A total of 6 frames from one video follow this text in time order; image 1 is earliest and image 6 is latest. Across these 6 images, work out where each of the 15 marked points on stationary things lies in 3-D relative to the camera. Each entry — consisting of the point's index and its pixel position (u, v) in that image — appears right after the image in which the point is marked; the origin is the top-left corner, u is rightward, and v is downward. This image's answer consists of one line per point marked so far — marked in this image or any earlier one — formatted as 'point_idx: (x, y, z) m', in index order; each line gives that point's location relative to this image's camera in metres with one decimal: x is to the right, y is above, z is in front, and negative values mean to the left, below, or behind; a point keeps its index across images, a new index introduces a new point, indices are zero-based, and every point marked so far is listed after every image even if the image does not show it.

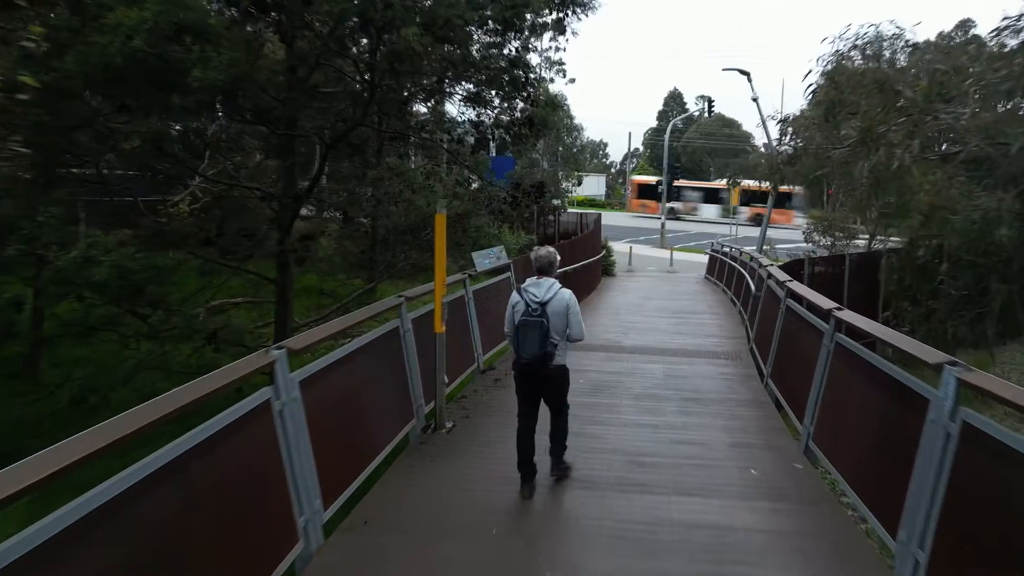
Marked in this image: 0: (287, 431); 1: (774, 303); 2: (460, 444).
0: (-1.2, -0.8, +3.9) m
1: (+2.9, -0.2, +8.1) m
2: (-0.4, -1.2, +5.6) m
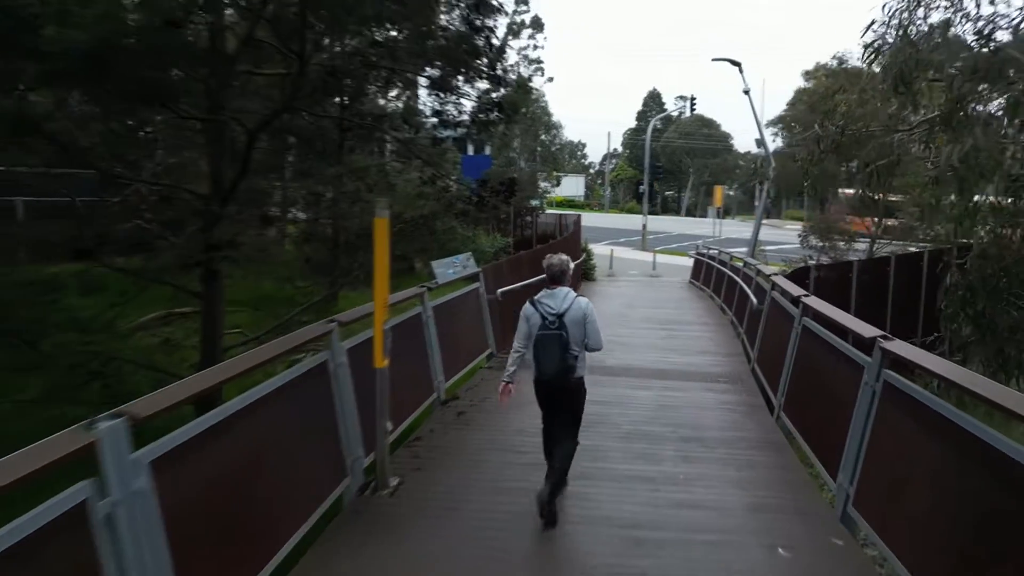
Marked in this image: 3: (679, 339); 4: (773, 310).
0: (-1.4, -0.9, +2.7) m
1: (+2.6, -0.3, +7.0) m
2: (-0.6, -1.4, +4.4) m
3: (+2.3, -0.7, +10.1) m
4: (+2.7, -0.2, +7.5) m
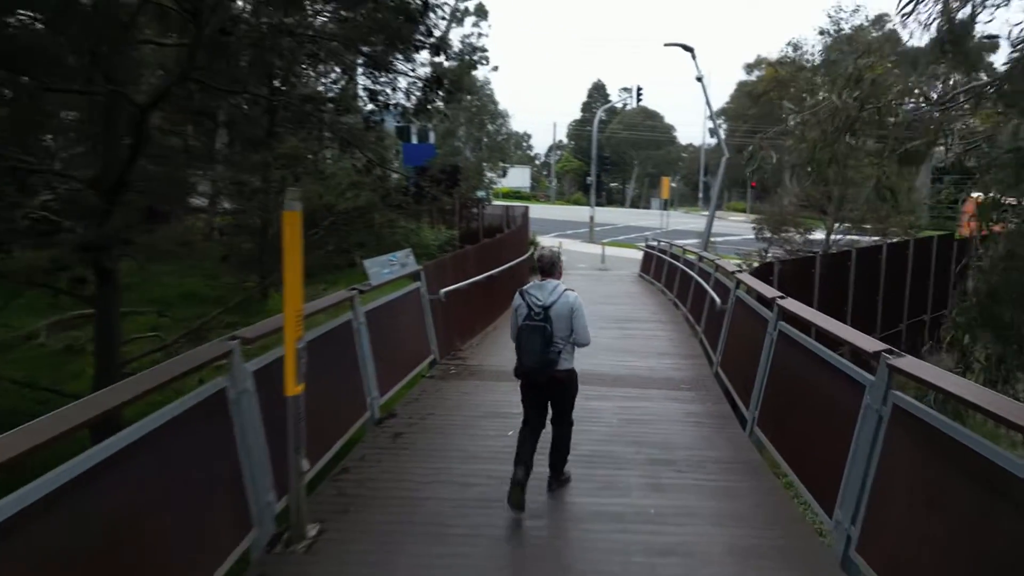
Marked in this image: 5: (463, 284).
0: (-1.6, -1.0, +1.9) m
1: (+2.1, -0.3, +6.5) m
2: (-0.9, -1.4, +3.7) m
3: (+1.6, -0.6, +9.5) m
4: (+2.1, -0.2, +7.0) m
5: (-0.6, 0.0, +8.5) m
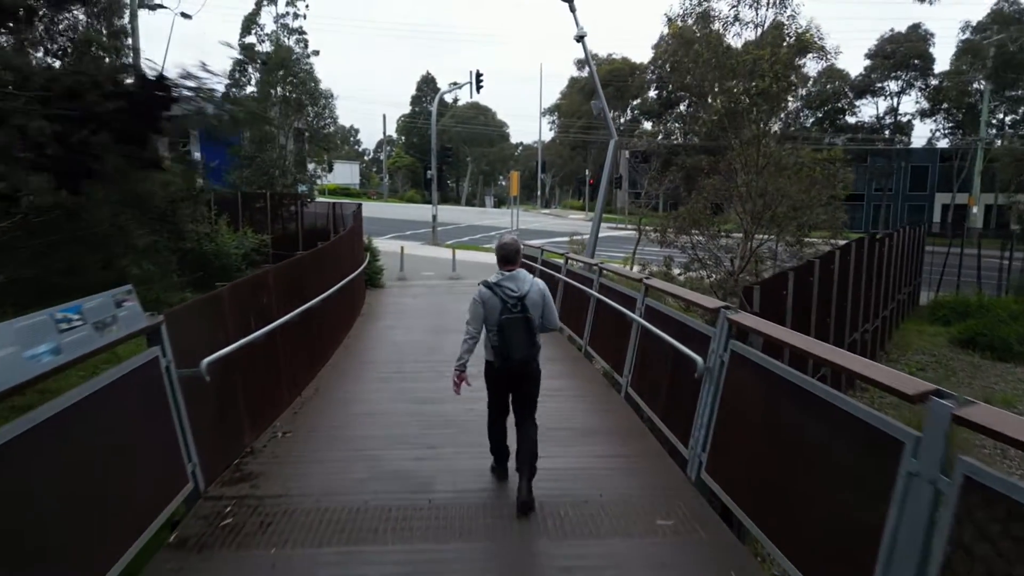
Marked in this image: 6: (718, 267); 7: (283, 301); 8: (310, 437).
0: (-1.2, -1.4, -1.7) m
1: (+1.3, -0.6, +3.6) m
2: (-0.9, -1.8, +0.2) m
3: (+0.2, -0.9, +6.5) m
4: (+1.2, -0.5, +4.1) m
5: (-1.8, -0.3, +5.0) m
6: (+3.3, +0.3, +11.7) m
7: (-2.0, -0.1, +6.3) m
8: (-1.5, -1.1, +5.2) m
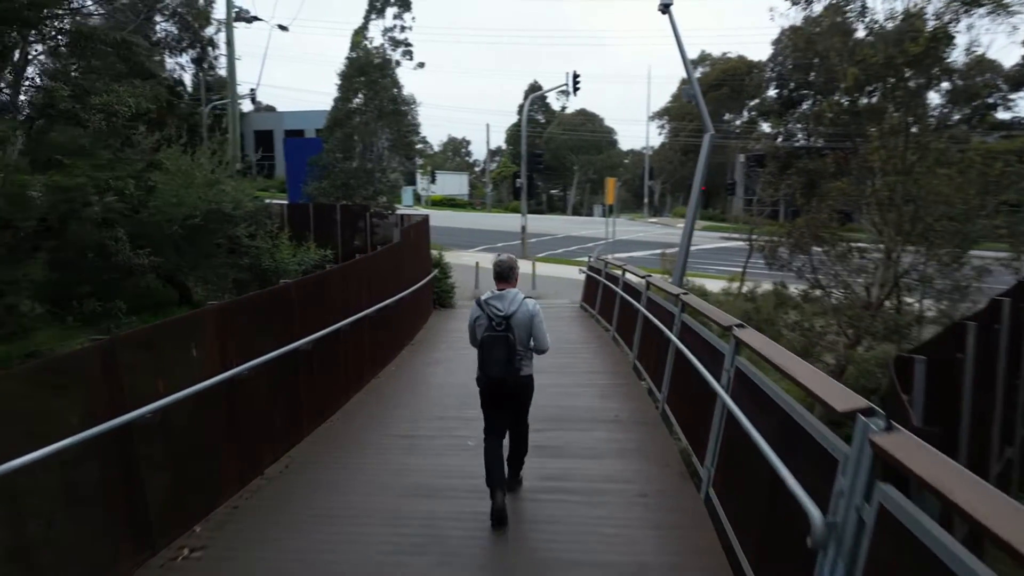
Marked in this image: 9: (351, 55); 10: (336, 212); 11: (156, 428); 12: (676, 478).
0: (-2.3, -1.6, -3.2) m
1: (+1.1, -0.9, +1.6) m
2: (-1.7, -2.0, -1.4) m
3: (+0.4, -1.2, +4.6) m
4: (+1.1, -0.8, +2.1) m
5: (-1.8, -0.6, +3.5) m
6: (+4.3, -0.1, +9.3) m
7: (-1.8, -0.4, +4.8) m
8: (-1.4, -1.3, +3.6) m
9: (-4.2, +6.0, +18.8) m
10: (-3.8, +1.6, +15.6) m
11: (-1.8, -0.7, +3.7) m
12: (+1.1, -1.2, +4.7) m
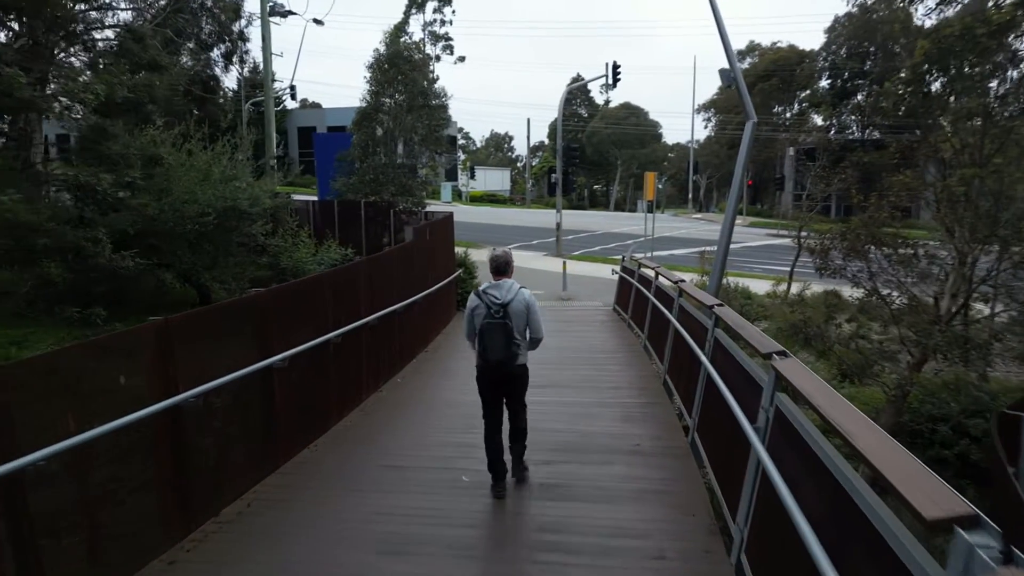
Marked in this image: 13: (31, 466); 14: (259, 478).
0: (-2.8, -1.7, -3.8) m
1: (+0.9, -1.0, +0.8) m
2: (-2.1, -2.1, -2.1) m
3: (+0.3, -1.3, +3.8) m
4: (+0.9, -0.9, +1.3) m
5: (-1.9, -0.7, +2.8) m
6: (+4.5, -0.1, +8.3) m
7: (-1.8, -0.5, +4.1) m
8: (-1.5, -1.4, +3.0) m
9: (-3.3, +6.0, +18.3) m
10: (-3.1, +1.6, +15.1) m
11: (-1.9, -0.8, +3.1) m
12: (+1.0, -1.3, +3.9) m
13: (-1.9, -0.7, +2.9) m
14: (-1.6, -1.2, +4.6) m
